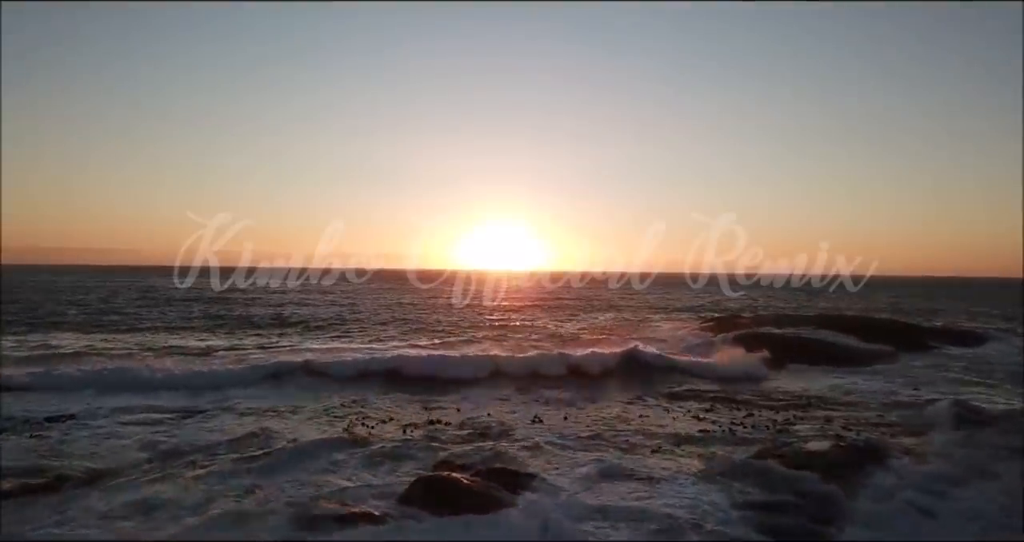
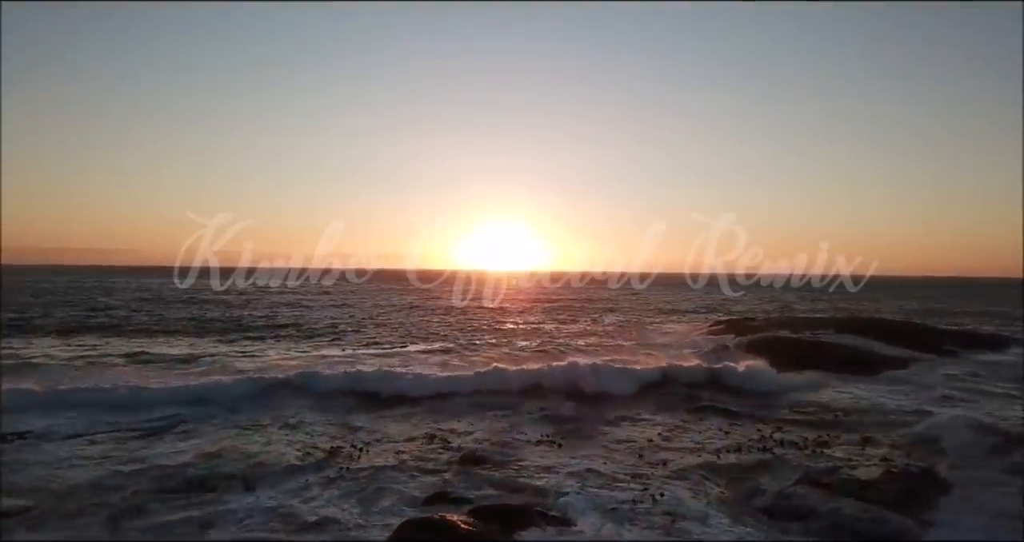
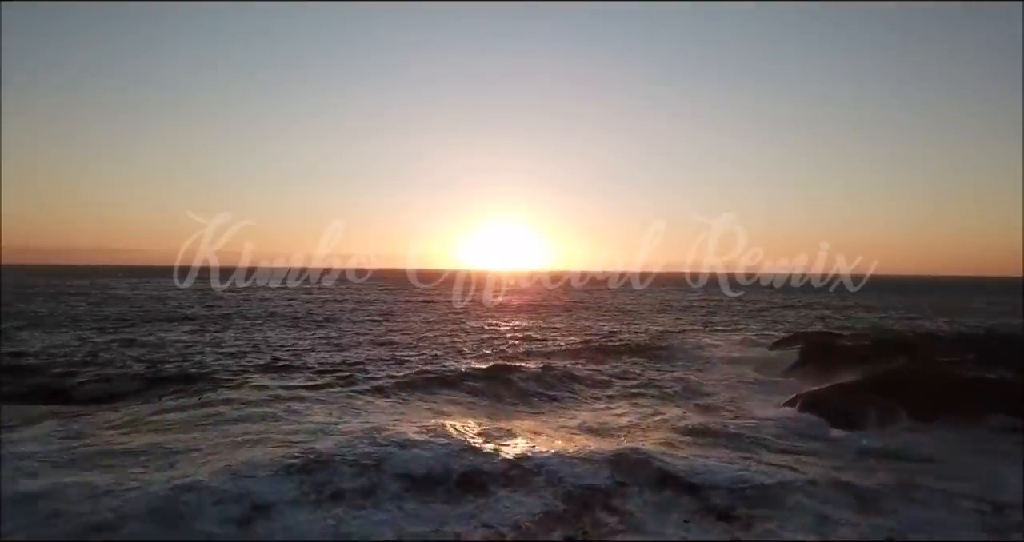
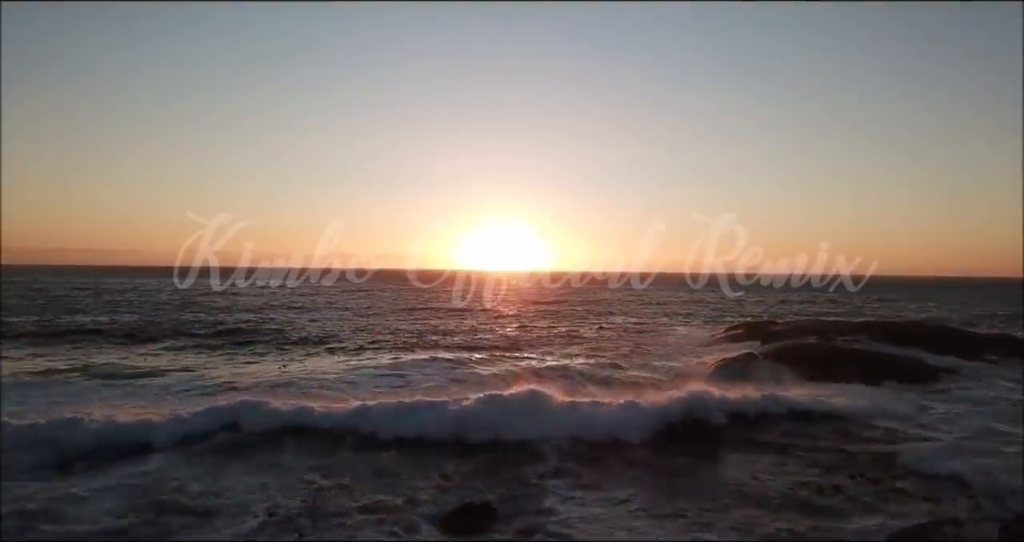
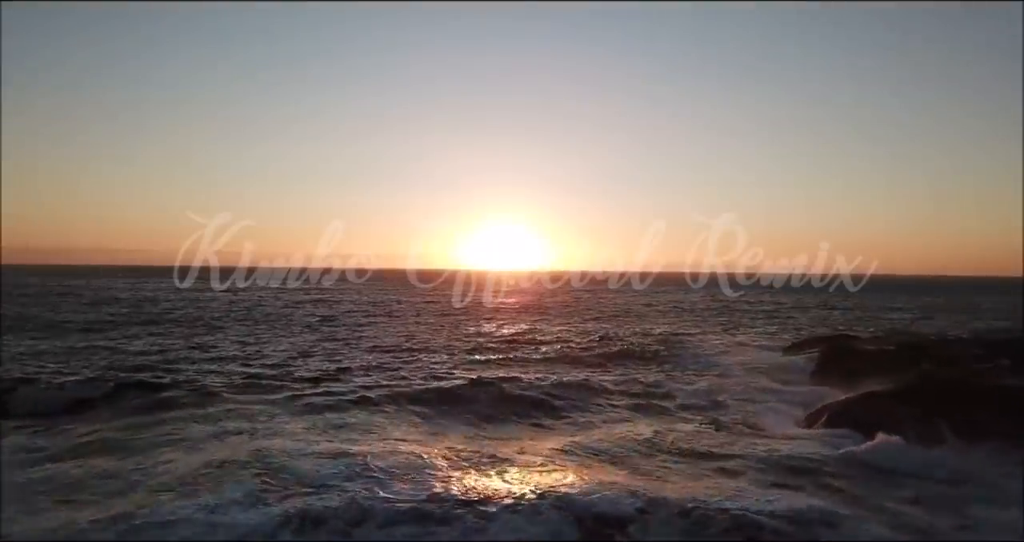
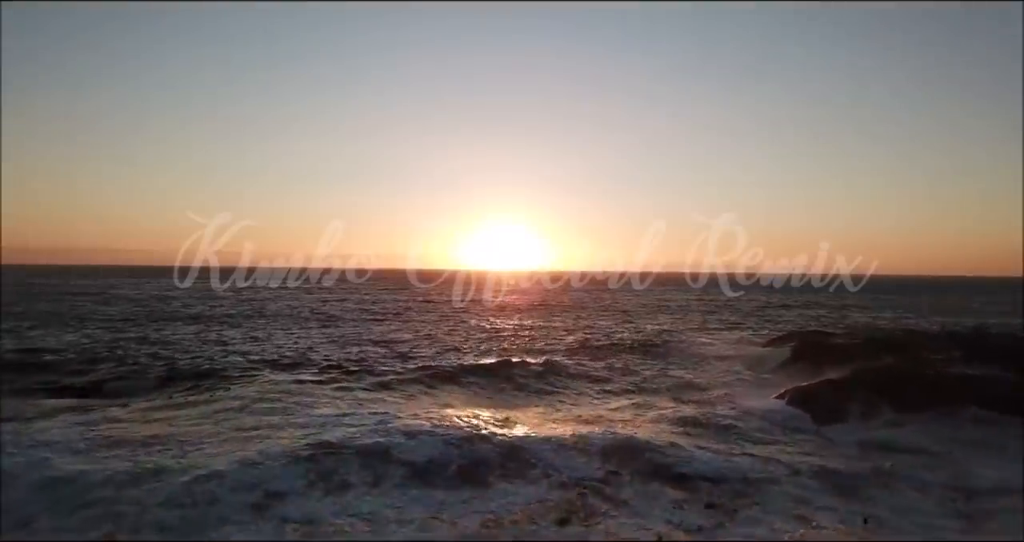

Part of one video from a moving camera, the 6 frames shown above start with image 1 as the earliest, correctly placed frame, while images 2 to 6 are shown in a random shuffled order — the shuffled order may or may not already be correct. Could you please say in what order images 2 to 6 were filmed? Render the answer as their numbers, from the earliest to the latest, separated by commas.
2, 4, 6, 3, 5
